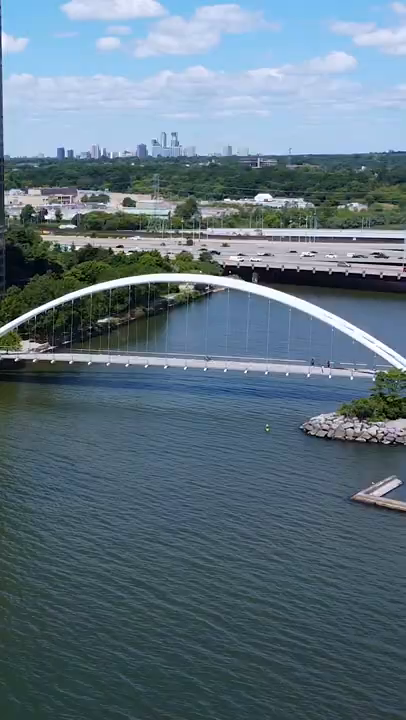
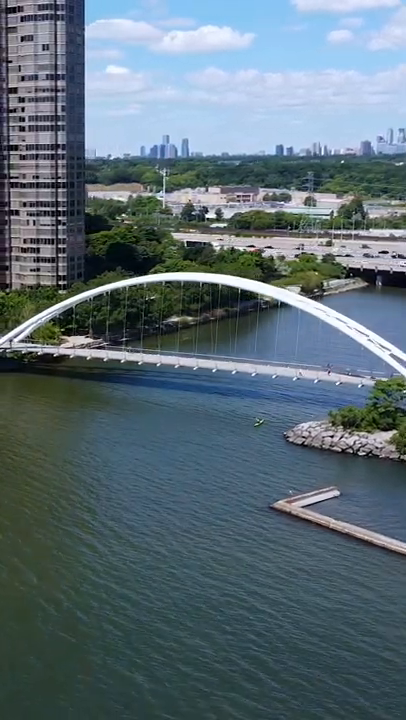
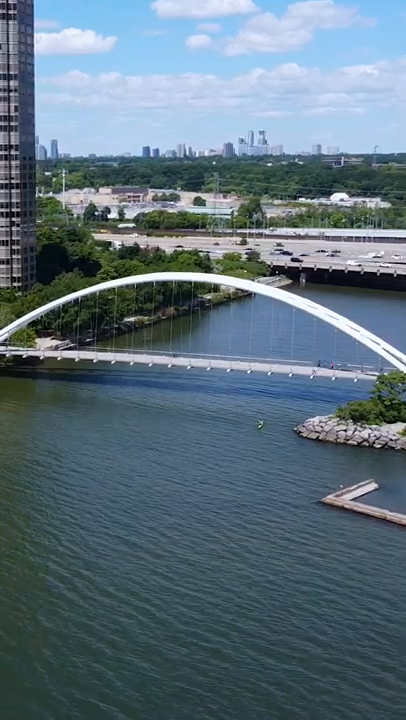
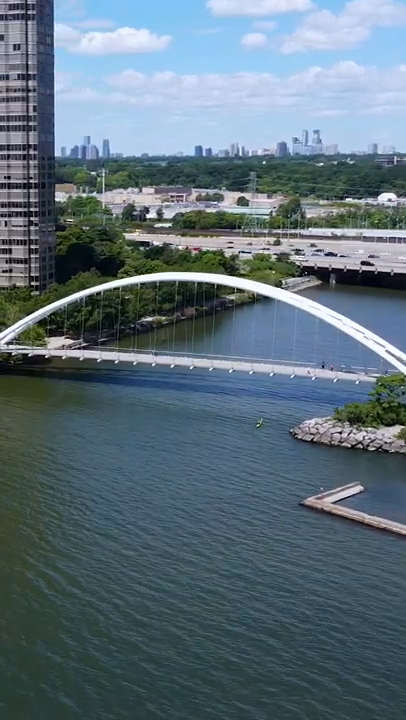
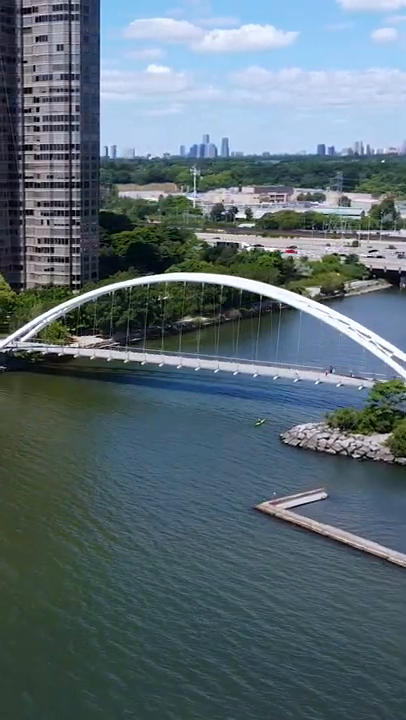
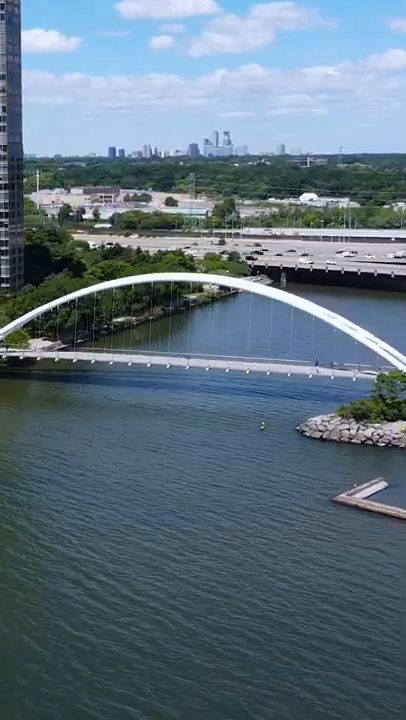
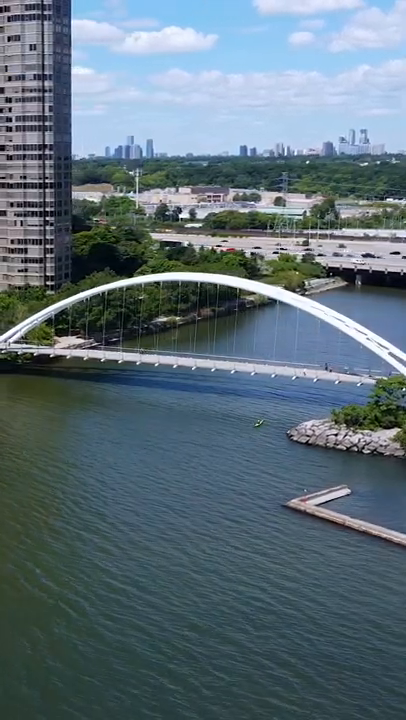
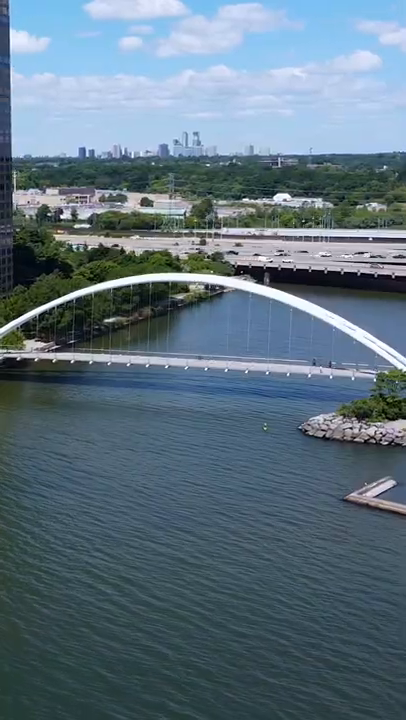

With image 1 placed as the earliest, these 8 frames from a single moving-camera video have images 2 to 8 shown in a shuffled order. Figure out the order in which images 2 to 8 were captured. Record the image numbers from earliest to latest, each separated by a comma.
8, 6, 3, 4, 7, 2, 5
